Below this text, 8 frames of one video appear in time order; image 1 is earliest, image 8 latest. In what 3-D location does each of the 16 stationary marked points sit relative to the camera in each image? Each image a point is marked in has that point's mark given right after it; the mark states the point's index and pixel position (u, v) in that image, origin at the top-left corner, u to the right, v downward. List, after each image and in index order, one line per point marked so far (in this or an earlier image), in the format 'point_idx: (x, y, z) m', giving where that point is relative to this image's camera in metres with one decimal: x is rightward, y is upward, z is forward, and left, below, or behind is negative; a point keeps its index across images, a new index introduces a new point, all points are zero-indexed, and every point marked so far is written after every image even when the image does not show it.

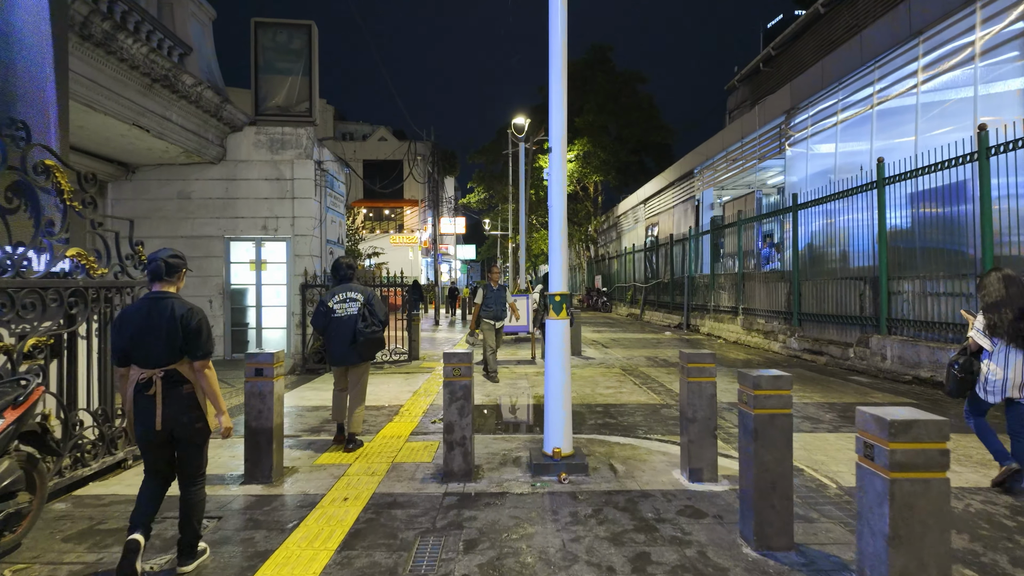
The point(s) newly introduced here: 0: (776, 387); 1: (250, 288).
0: (+1.7, -0.6, +3.7) m
1: (-5.5, 0.0, +12.0) m
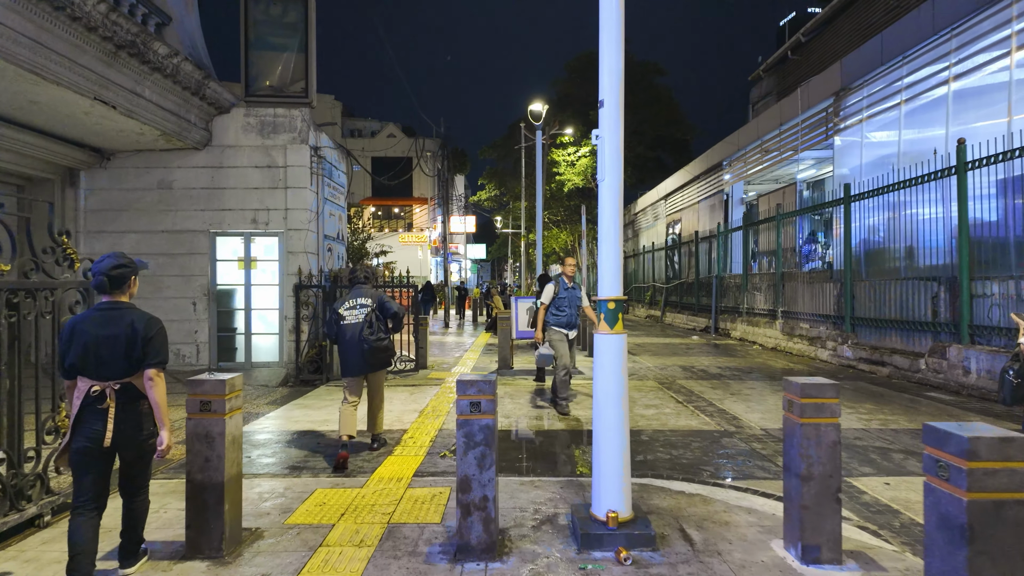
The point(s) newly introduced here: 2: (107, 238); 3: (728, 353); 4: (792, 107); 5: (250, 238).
0: (+1.9, -0.7, +2.3) m
1: (-5.1, 0.0, +10.8) m
2: (-7.5, +0.9, +10.6) m
3: (+5.8, -1.7, +15.3) m
4: (+8.1, +5.2, +16.5) m
5: (-4.9, +0.9, +10.7) m
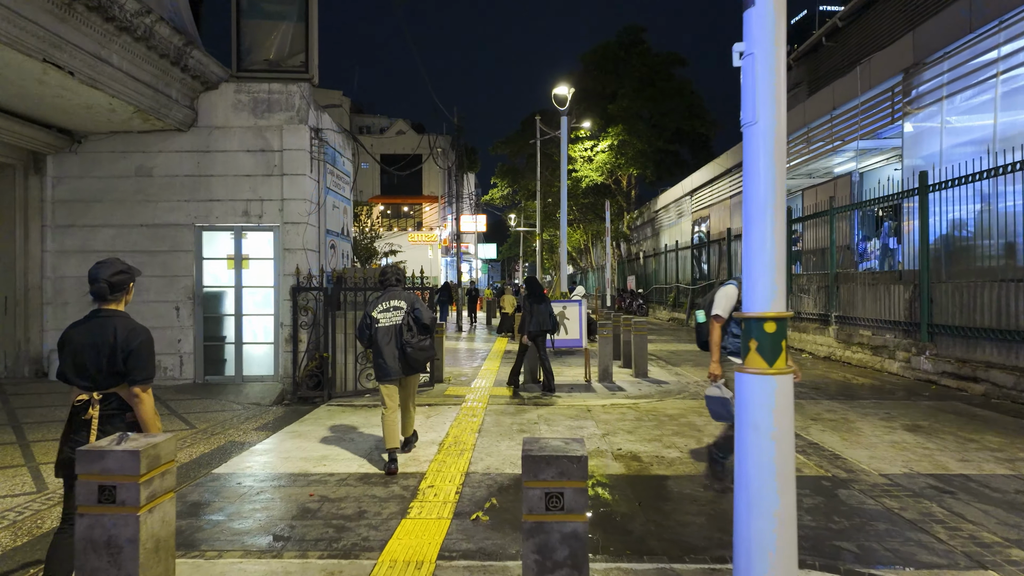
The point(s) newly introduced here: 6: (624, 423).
0: (+2.3, -0.7, +0.8) m
1: (-4.6, -0.1, +9.4) m
2: (-7.0, +0.9, +9.3) m
3: (+6.3, -1.8, +13.8) m
4: (+8.7, +5.2, +14.9) m
5: (-4.4, +0.9, +9.3) m
6: (+1.4, -1.7, +7.3) m
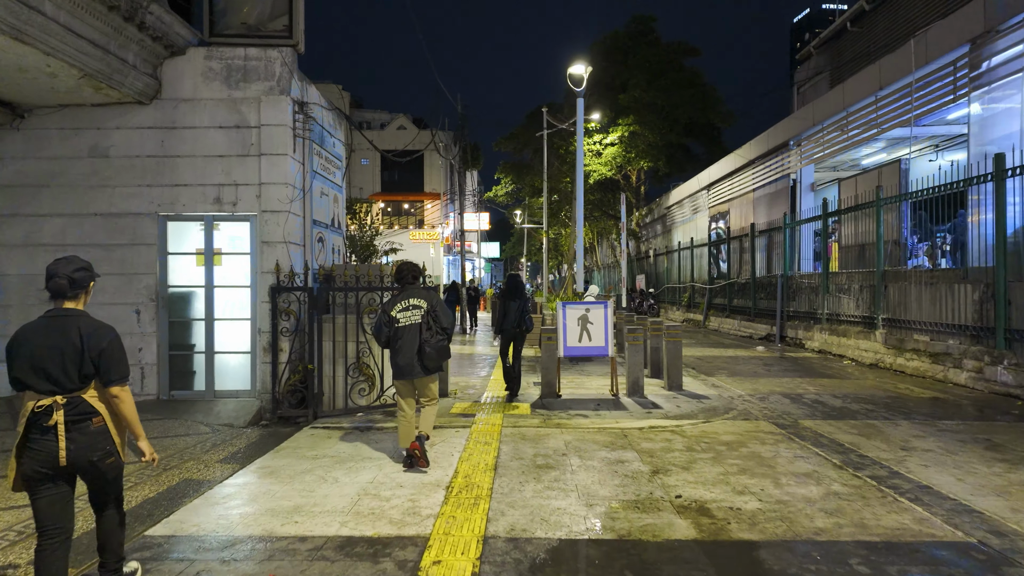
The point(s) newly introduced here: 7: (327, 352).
0: (+2.5, -0.7, -0.6) m
1: (-4.4, -0.1, +8.0) m
2: (-6.8, +0.9, +7.9) m
3: (+6.6, -1.8, +12.4) m
4: (+9.0, +5.2, +13.5) m
5: (-4.2, +0.9, +8.0) m
6: (+1.7, -1.7, +5.9) m
7: (-2.5, -0.9, +7.8) m
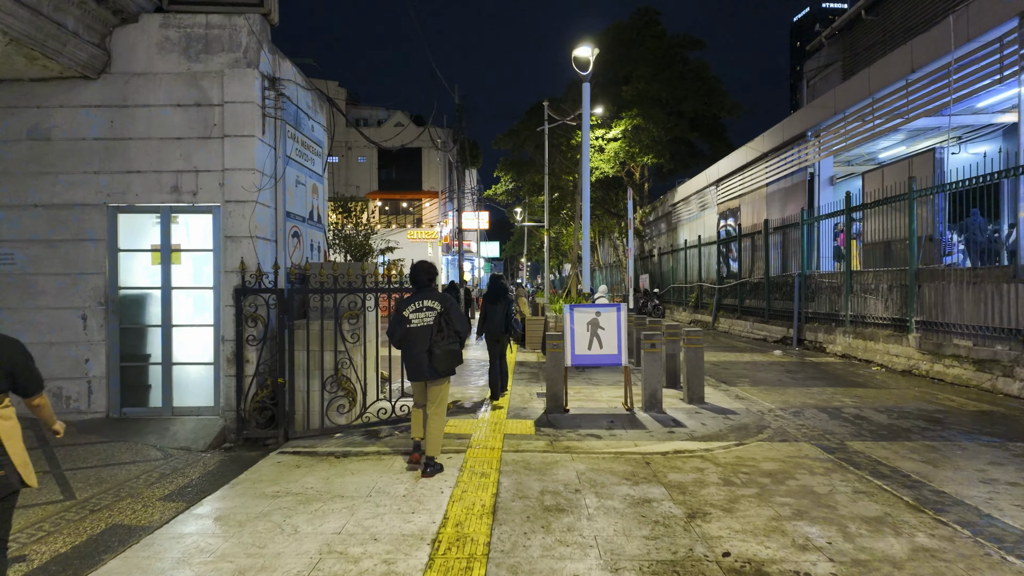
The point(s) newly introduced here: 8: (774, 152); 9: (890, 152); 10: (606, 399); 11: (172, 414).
0: (+2.5, -0.7, -1.6) m
1: (-4.4, -0.1, +7.0) m
2: (-6.8, +0.9, +6.9) m
3: (+6.6, -1.8, +11.4) m
4: (+9.0, +5.2, +12.5) m
5: (-4.2, +0.9, +7.0) m
6: (+1.7, -1.7, +4.9) m
7: (-2.5, -0.9, +6.8) m
8: (+8.8, +4.5, +19.2) m
9: (+11.7, +4.2, +17.8) m
10: (+1.4, -1.7, +8.6) m
11: (-4.1, -1.5, +7.0) m
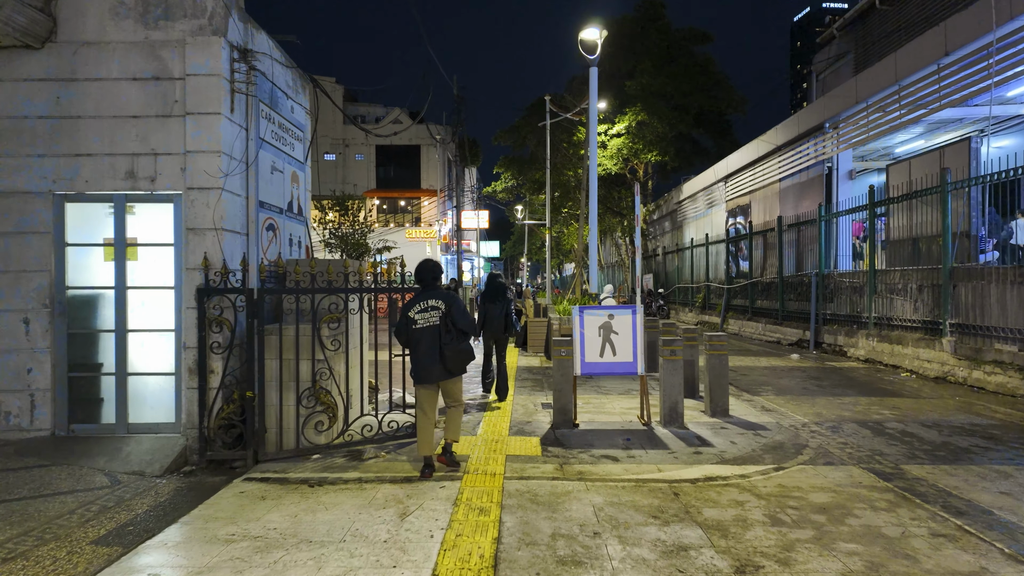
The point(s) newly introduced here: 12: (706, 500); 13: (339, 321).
0: (+2.6, -0.7, -2.5) m
1: (-4.3, -0.1, +6.1) m
2: (-6.7, +0.9, +6.1) m
3: (+6.7, -1.8, +10.5) m
4: (+9.0, +5.2, +11.6) m
5: (-4.1, +0.9, +6.1) m
6: (+1.7, -1.7, +4.0) m
7: (-2.5, -0.9, +6.0) m
8: (+8.8, +4.5, +18.3) m
9: (+11.7, +4.2, +17.0) m
10: (+1.4, -1.7, +7.7) m
11: (-4.1, -1.5, +6.1) m
12: (+1.6, -1.7, +4.7) m
13: (-1.8, -0.3, +6.1) m
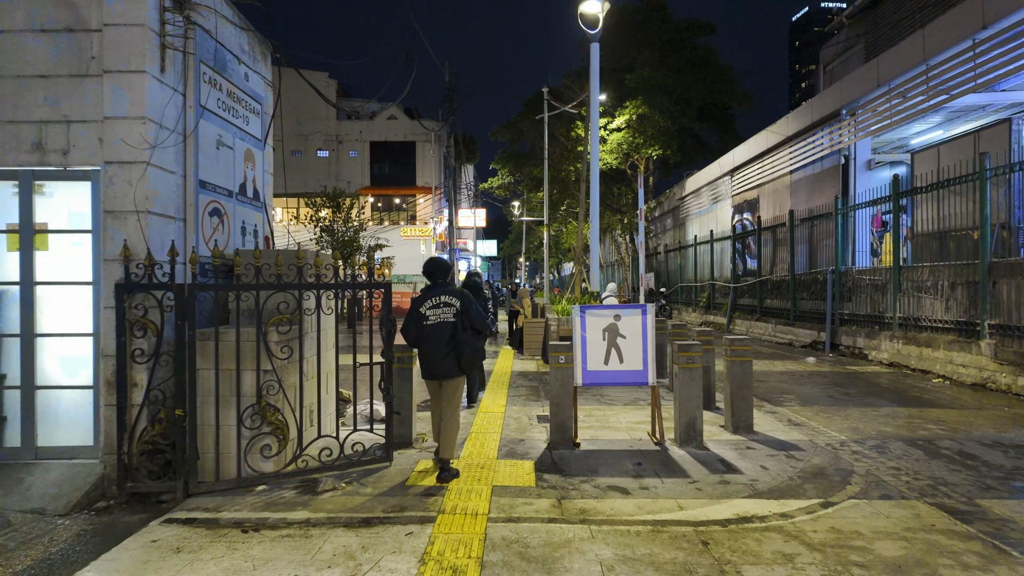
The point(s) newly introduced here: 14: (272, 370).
0: (+2.5, -0.7, -3.5) m
1: (-4.4, 0.0, +5.1) m
2: (-6.8, +0.9, +5.0) m
3: (+6.5, -1.7, +9.5) m
4: (+8.9, +5.2, +10.6) m
5: (-4.2, +0.9, +5.1) m
6: (+1.6, -1.7, +3.0) m
7: (-2.6, -0.9, +4.9) m
8: (+8.6, +4.6, +17.3) m
9: (+11.6, +4.2, +16.0) m
10: (+1.3, -1.6, +6.7) m
11: (-4.2, -1.5, +5.1) m
12: (+1.5, -1.7, +3.6) m
13: (-1.9, -0.3, +5.1) m
14: (-2.1, -0.7, +5.0) m
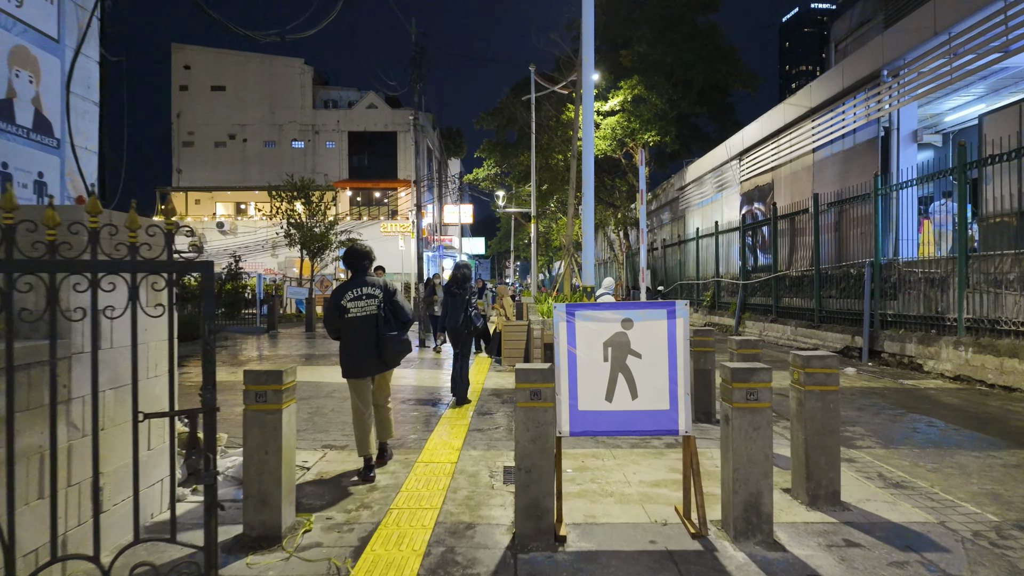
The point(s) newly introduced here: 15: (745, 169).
0: (+2.3, -0.6, -5.9) m
1: (-4.8, 0.0, +2.5) m
2: (-7.2, +1.0, +2.4) m
3: (+6.1, -1.6, +7.1) m
4: (+8.4, +5.3, +8.2) m
5: (-4.6, +1.0, +2.5) m
6: (+1.3, -1.6, +0.5) m
7: (-3.0, -0.8, +2.4) m
8: (+8.1, +4.7, +14.9) m
9: (+11.0, +4.3, +13.7) m
10: (+0.9, -1.5, +4.2) m
11: (-4.6, -1.4, +2.5) m
12: (+1.1, -1.6, +1.2) m
13: (-2.3, -0.2, +2.6) m
14: (-2.4, -0.6, +2.4) m
15: (+7.9, +4.0, +19.2) m
